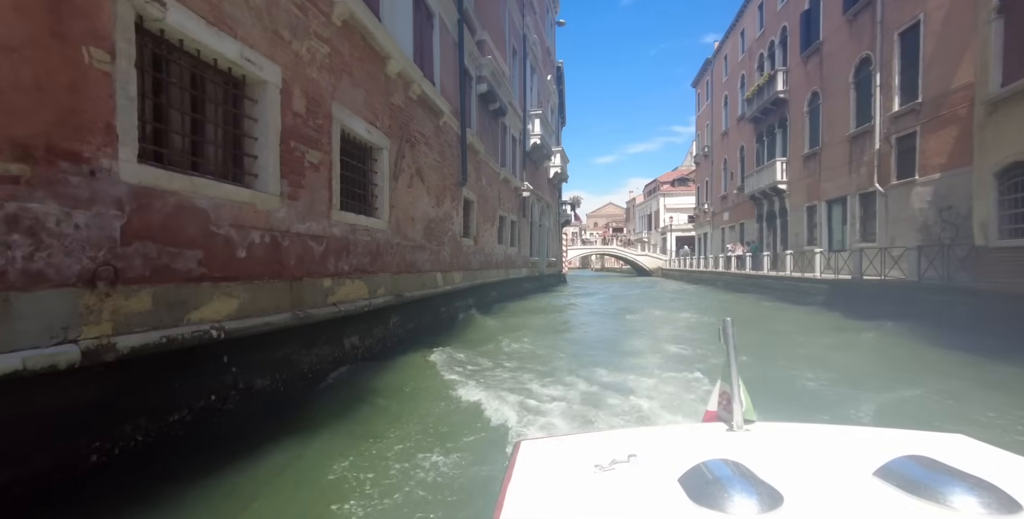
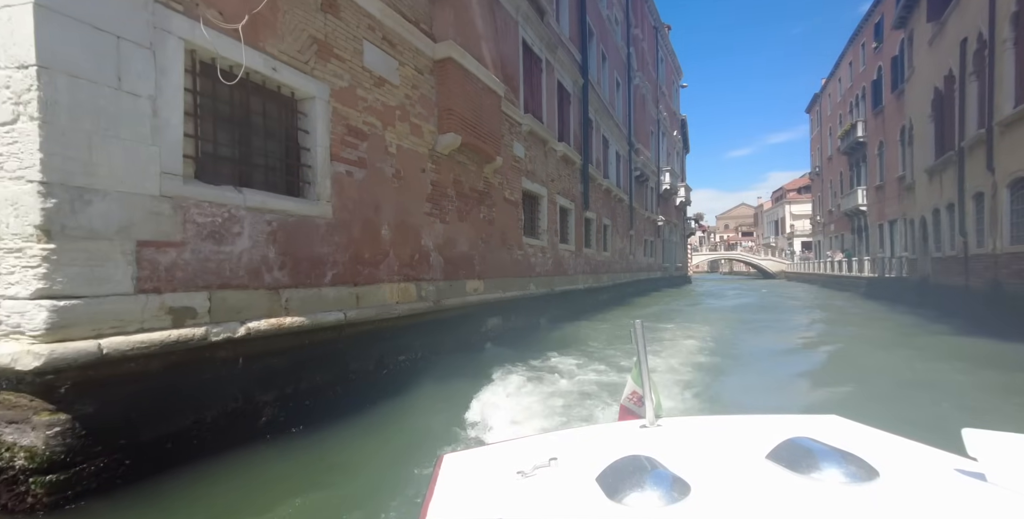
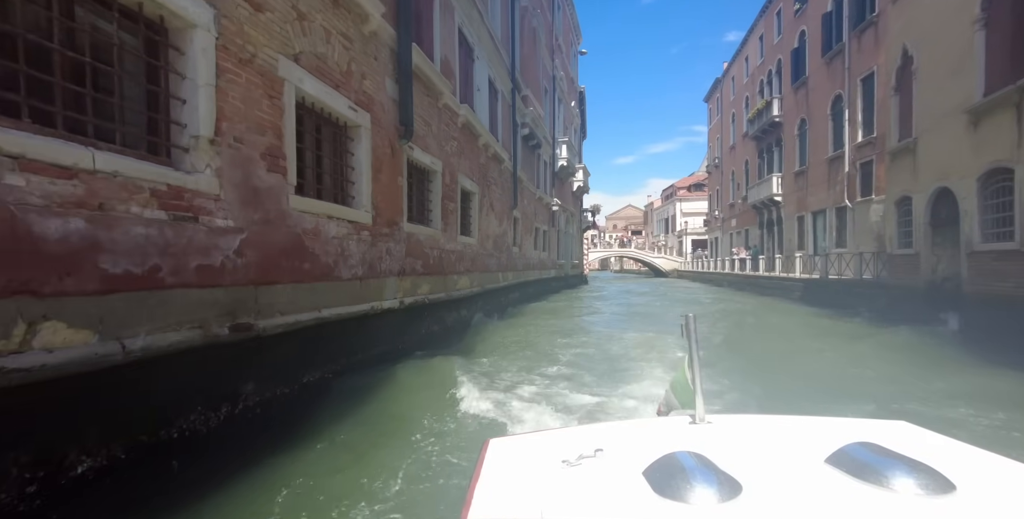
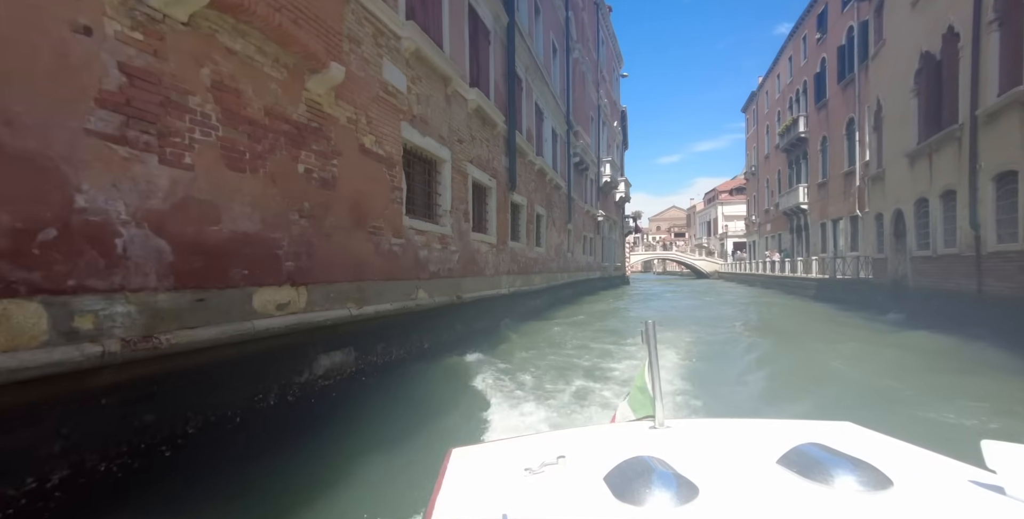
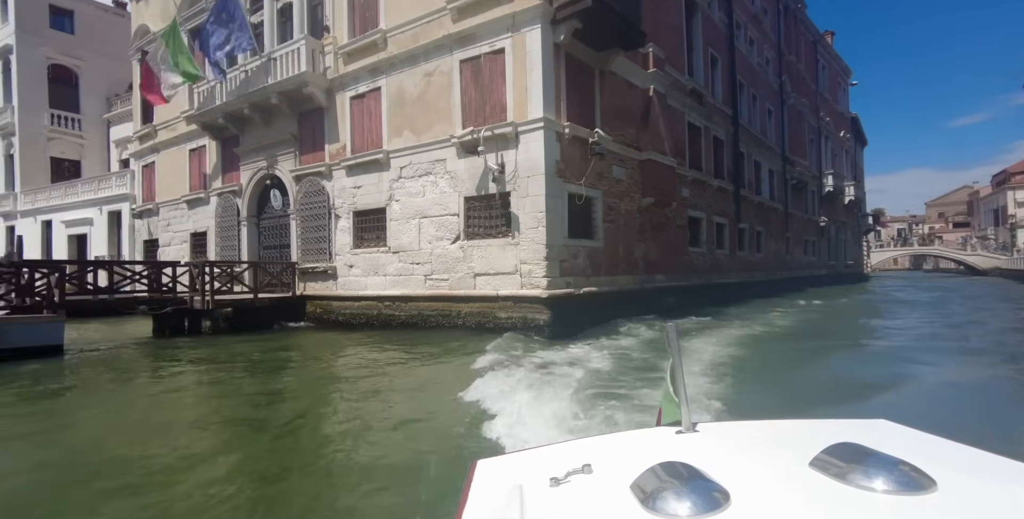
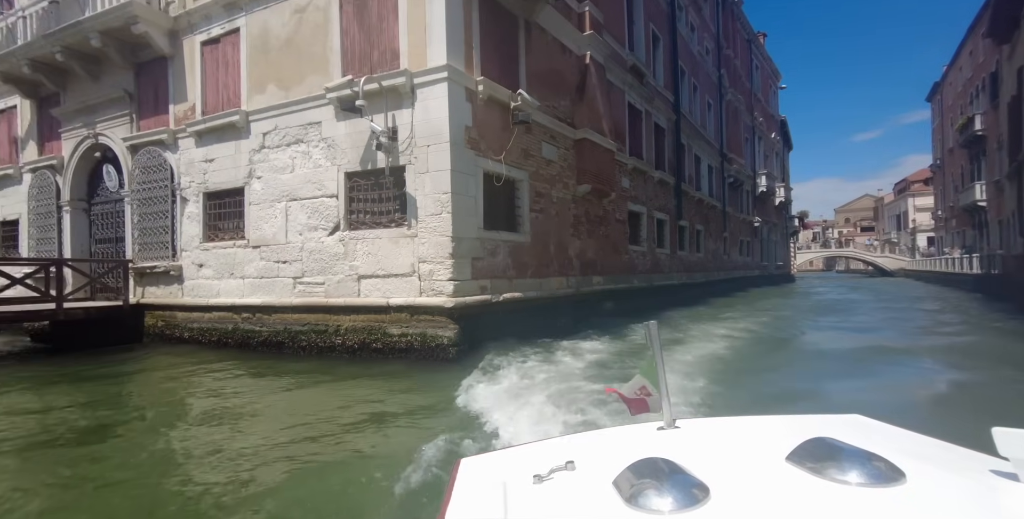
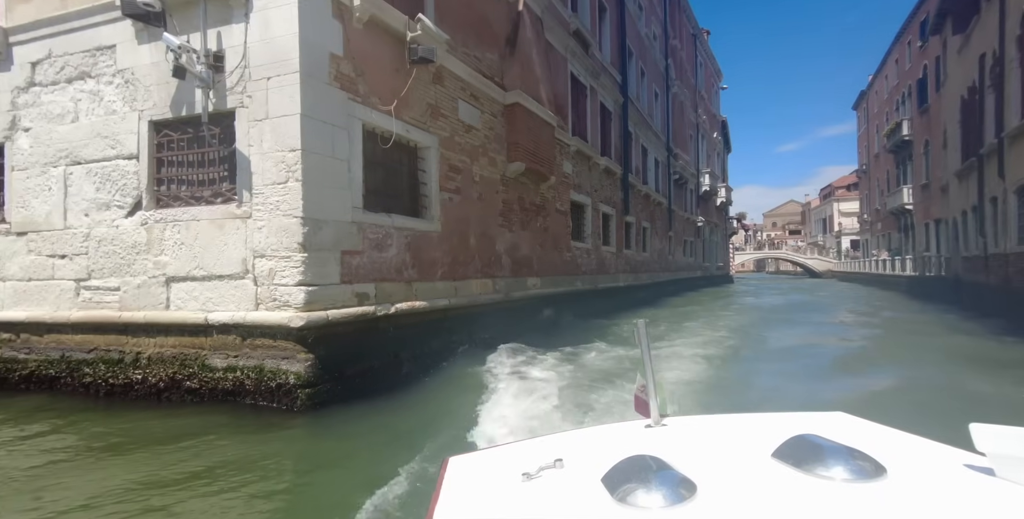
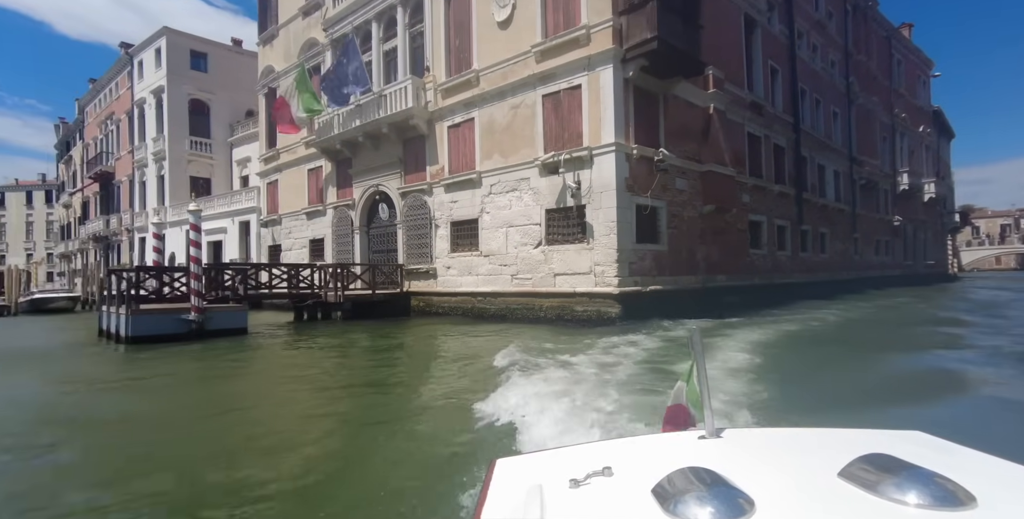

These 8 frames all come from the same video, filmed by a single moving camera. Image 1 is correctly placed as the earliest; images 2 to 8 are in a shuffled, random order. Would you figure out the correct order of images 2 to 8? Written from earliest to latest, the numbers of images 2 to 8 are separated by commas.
3, 4, 2, 7, 6, 5, 8
